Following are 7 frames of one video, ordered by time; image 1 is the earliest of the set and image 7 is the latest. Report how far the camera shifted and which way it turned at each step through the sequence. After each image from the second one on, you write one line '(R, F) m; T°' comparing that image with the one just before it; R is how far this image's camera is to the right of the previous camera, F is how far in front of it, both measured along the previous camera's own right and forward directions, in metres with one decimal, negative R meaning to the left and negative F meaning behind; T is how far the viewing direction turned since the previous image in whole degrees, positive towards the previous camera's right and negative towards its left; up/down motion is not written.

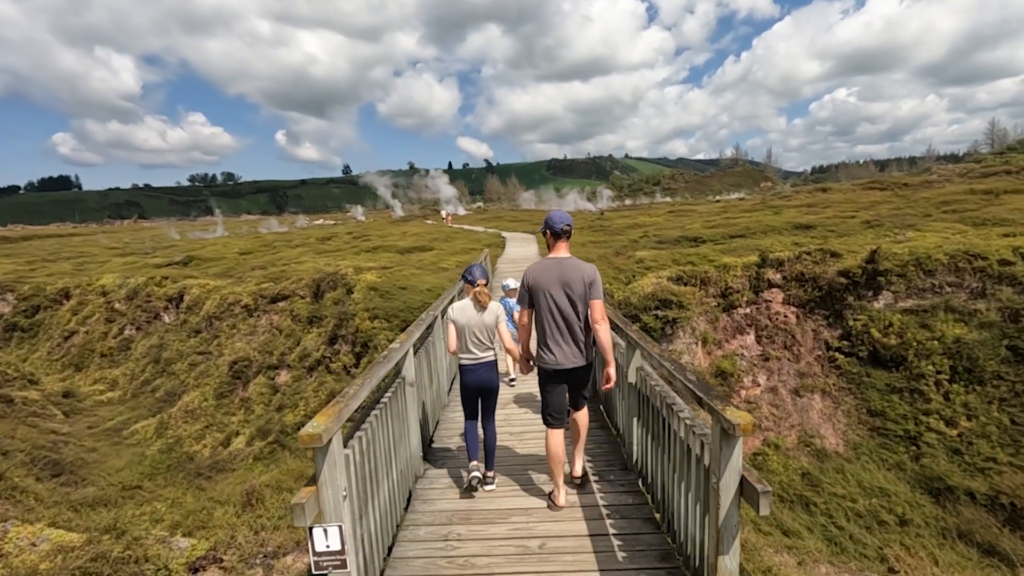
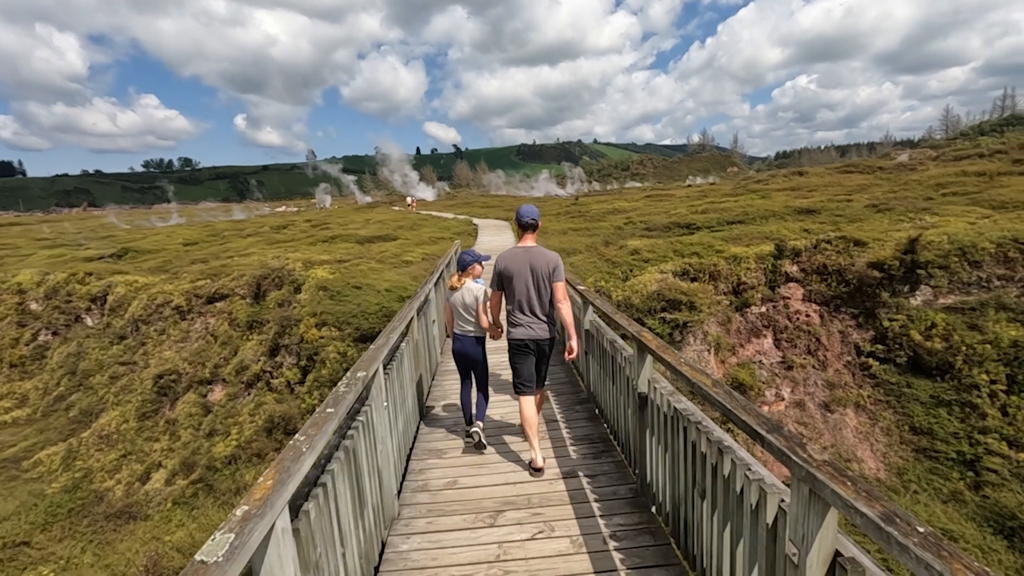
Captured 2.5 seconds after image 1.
(-0.1, +2.2) m; +3°
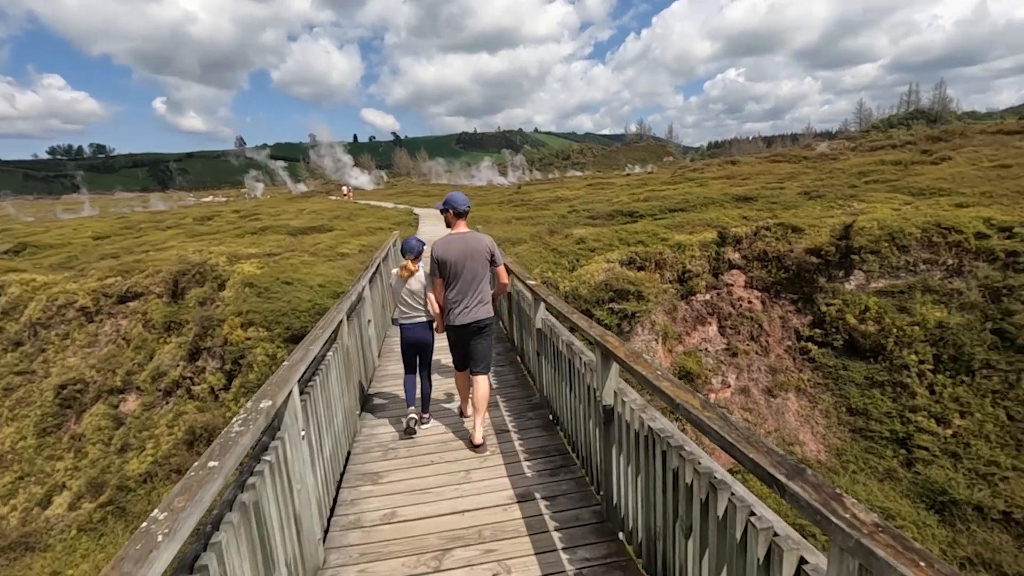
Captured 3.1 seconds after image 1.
(0.0, +0.5) m; +6°
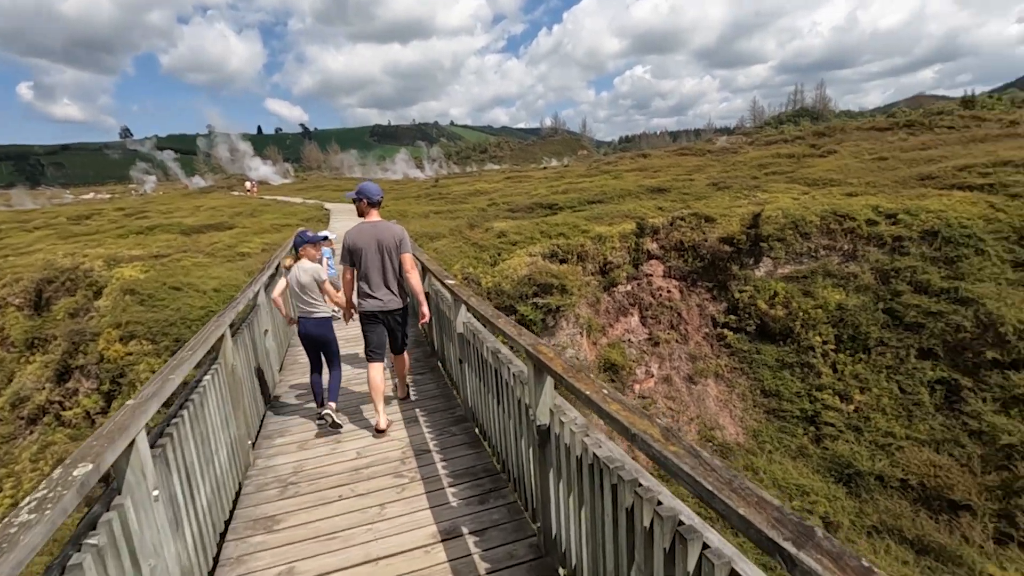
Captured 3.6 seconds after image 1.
(0.0, +0.4) m; +8°
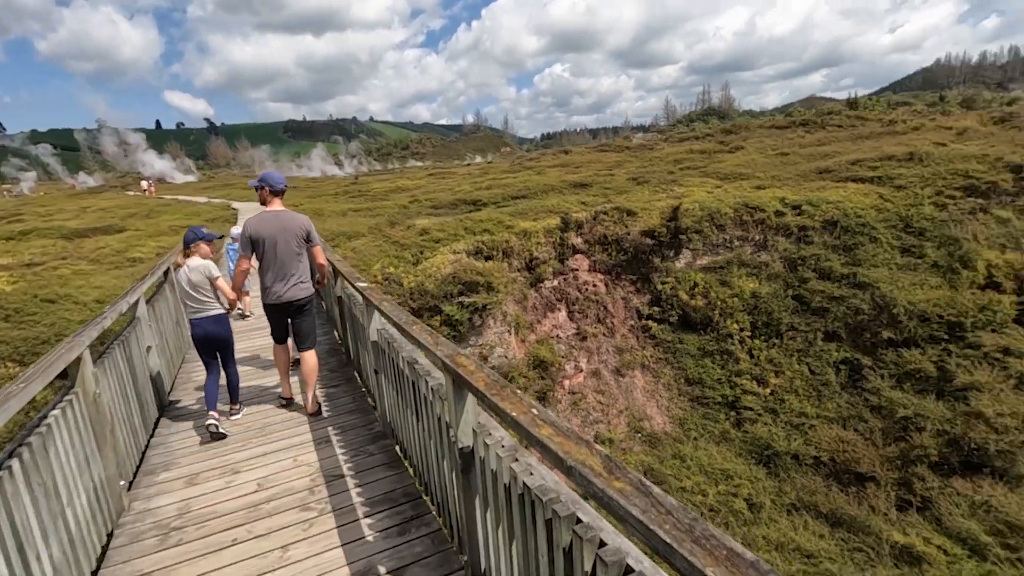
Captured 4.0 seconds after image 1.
(+0.1, +0.3) m; +8°
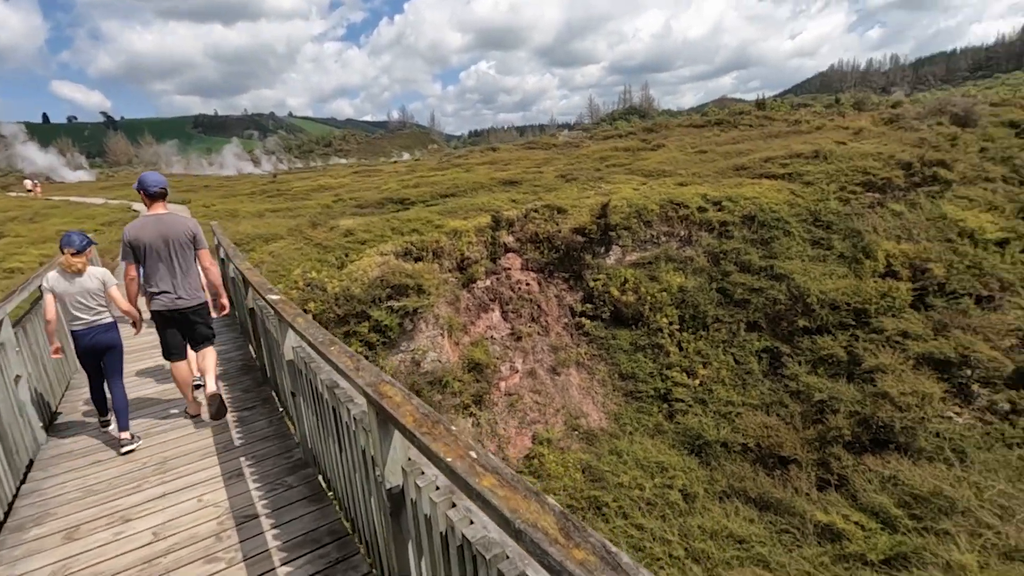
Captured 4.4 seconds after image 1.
(0.0, +0.2) m; +7°
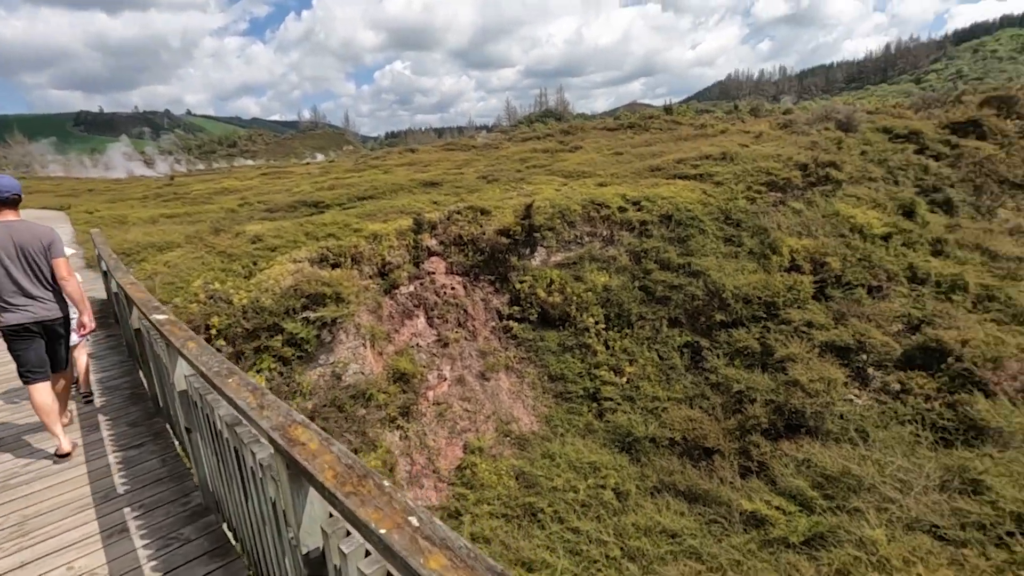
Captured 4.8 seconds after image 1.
(0.0, +0.3) m; +8°
